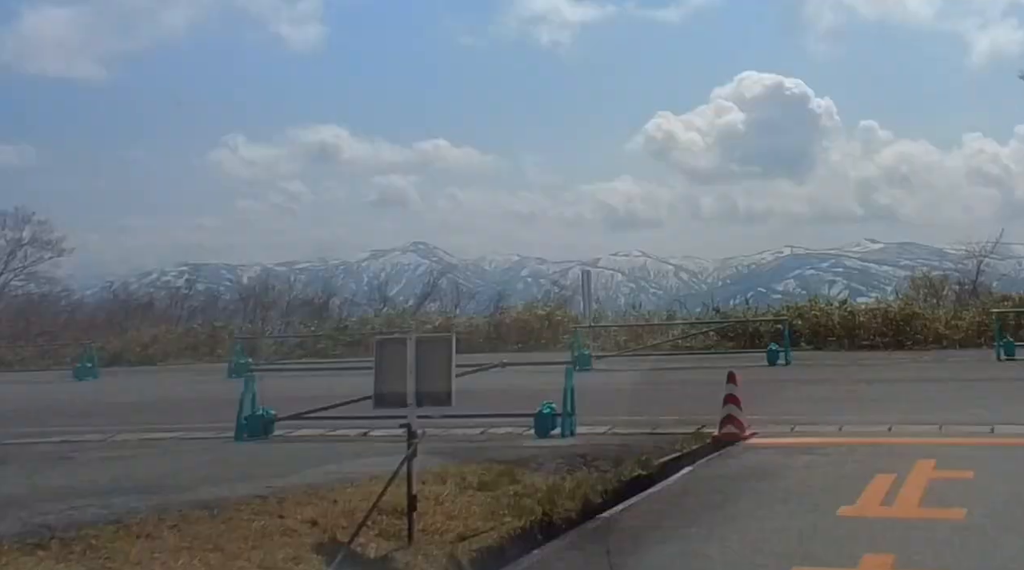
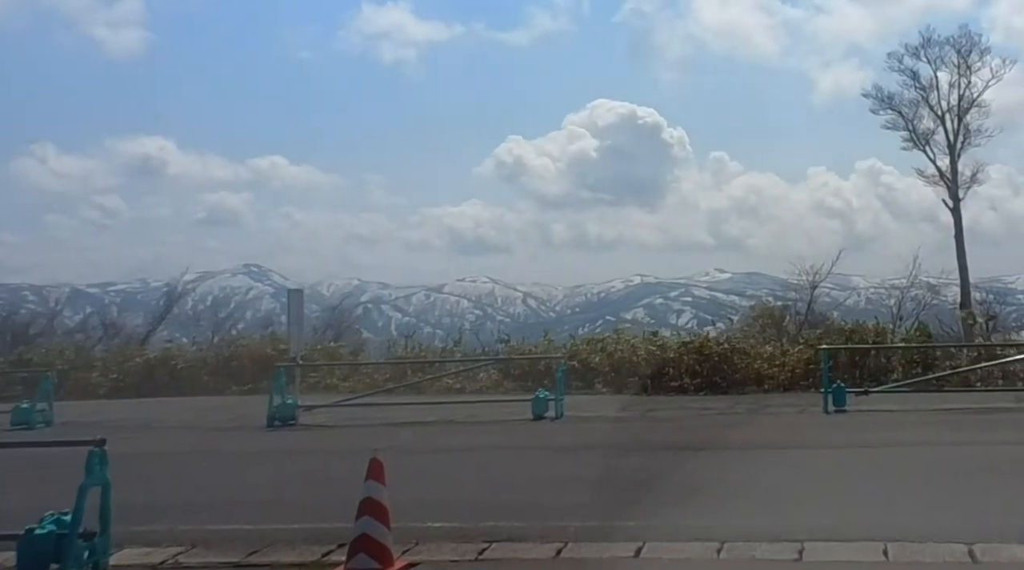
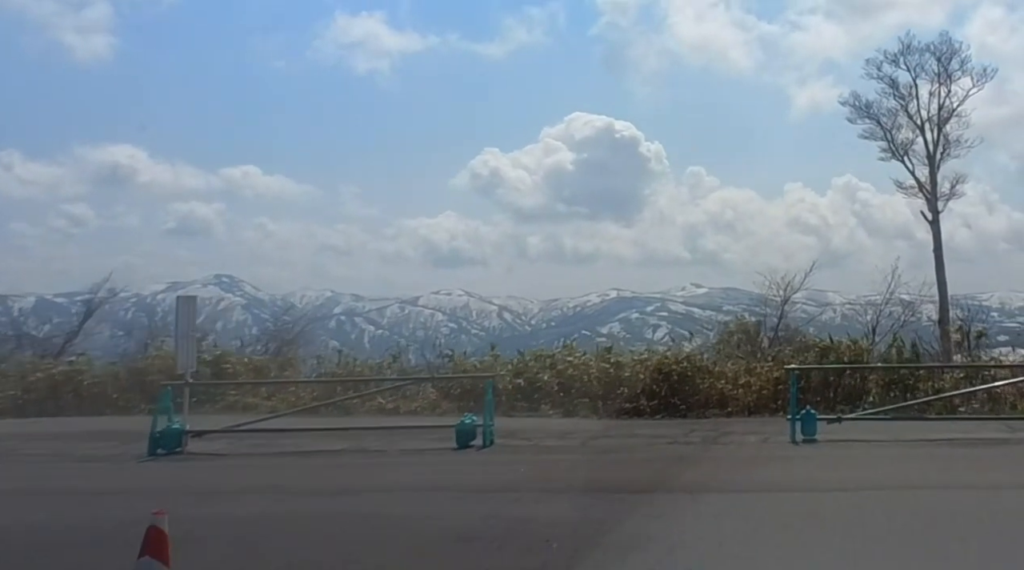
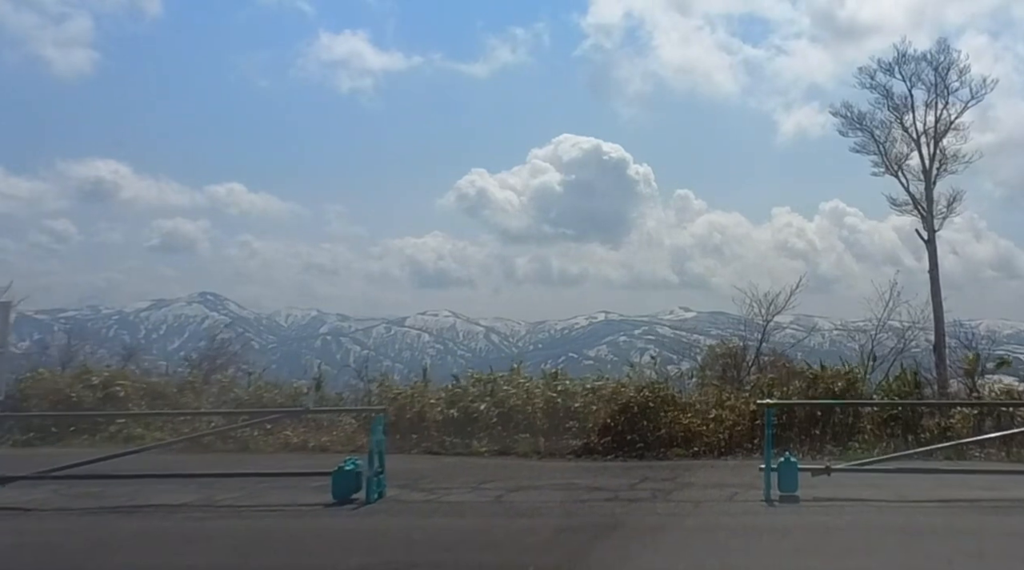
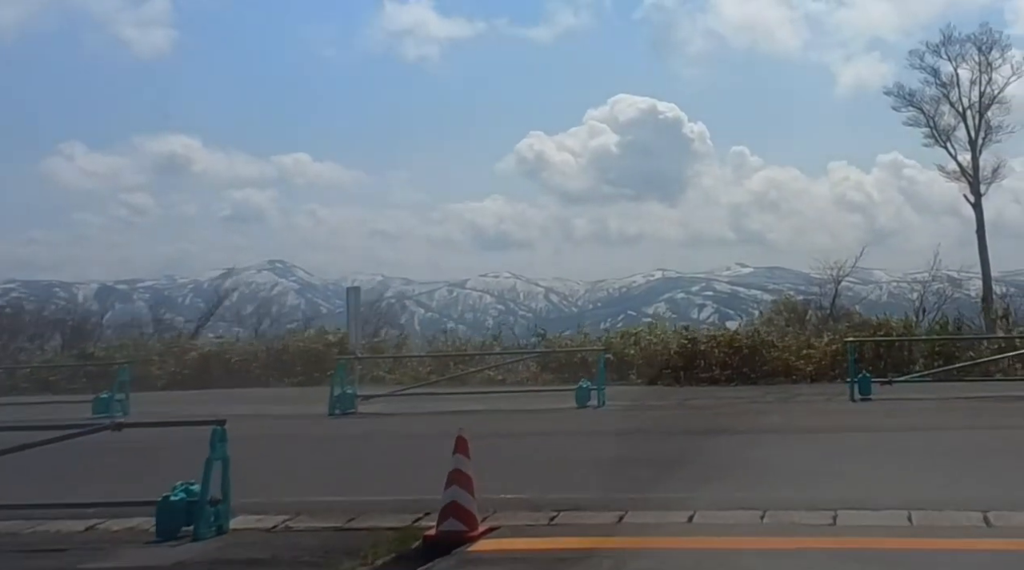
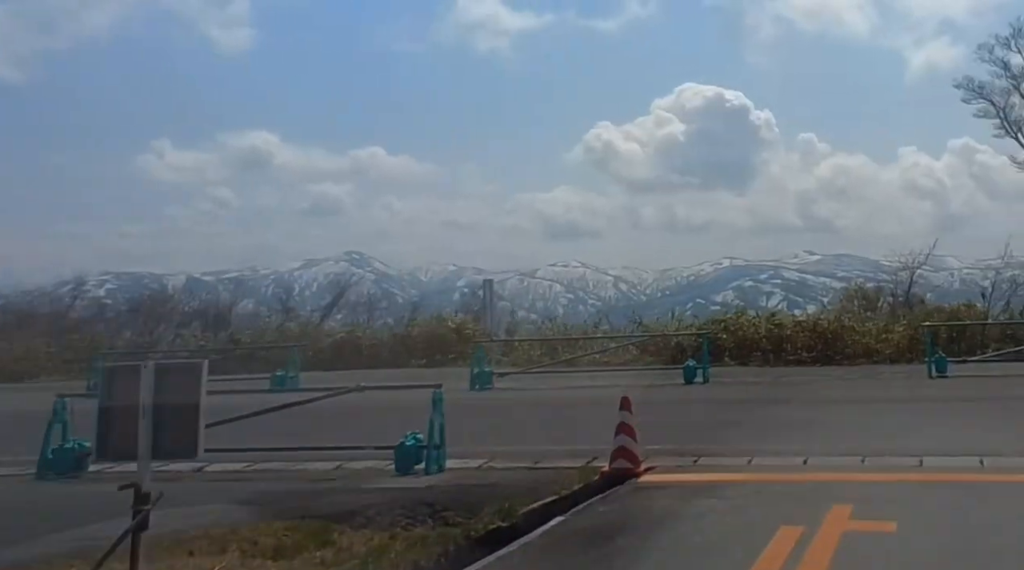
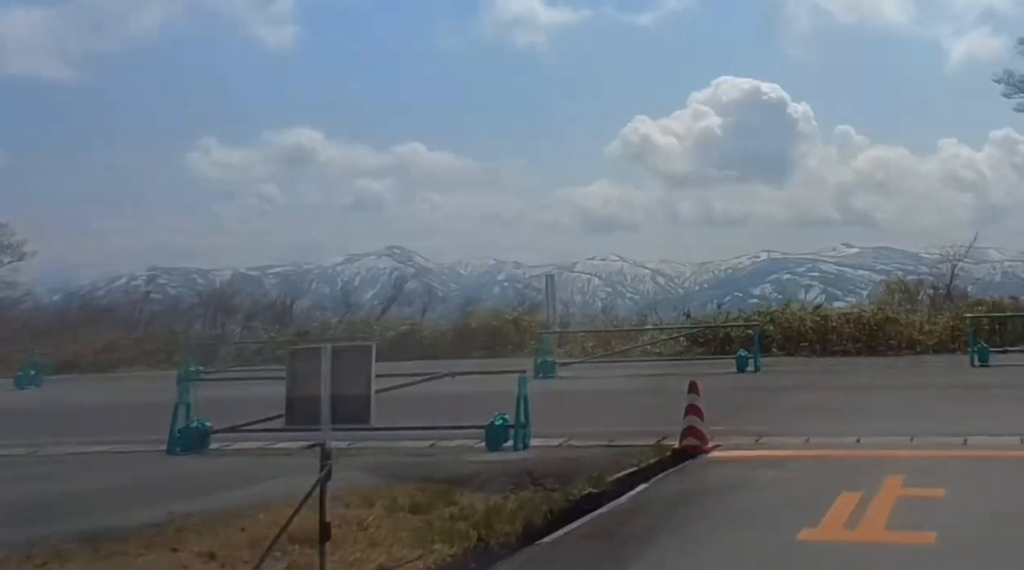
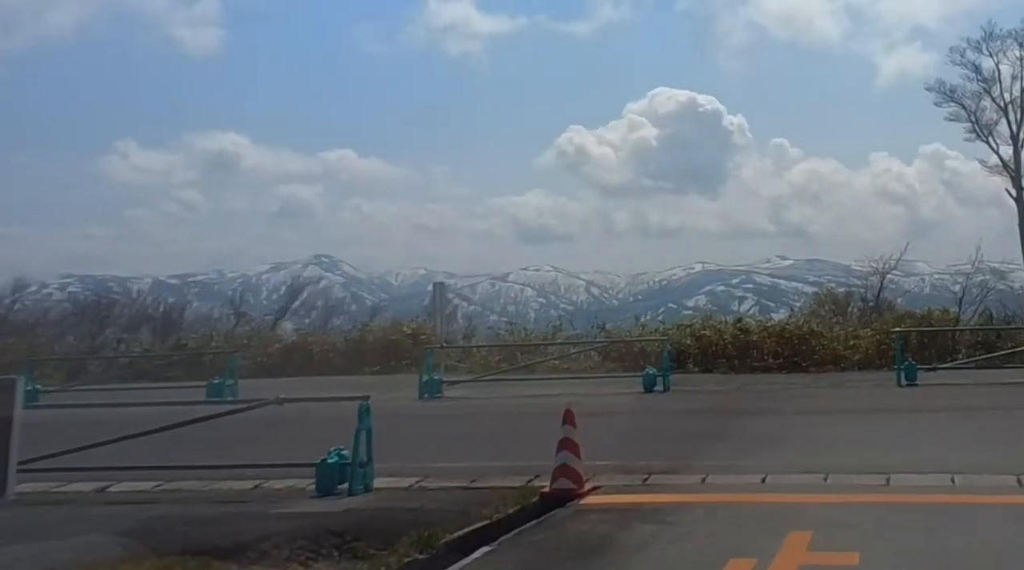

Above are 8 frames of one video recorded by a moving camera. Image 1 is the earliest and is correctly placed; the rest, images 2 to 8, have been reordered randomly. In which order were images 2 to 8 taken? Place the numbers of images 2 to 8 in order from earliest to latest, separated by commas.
7, 6, 8, 5, 2, 3, 4
